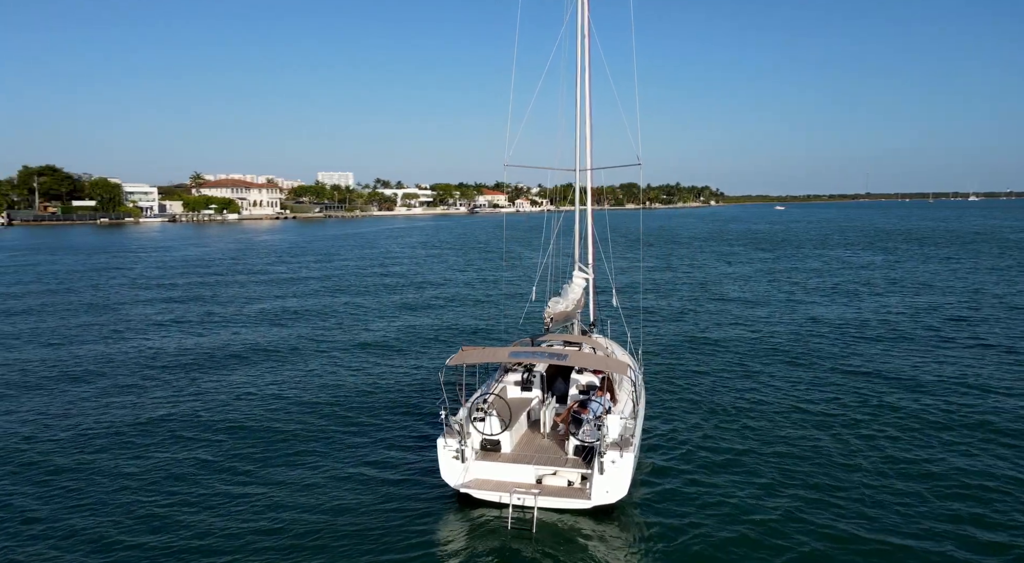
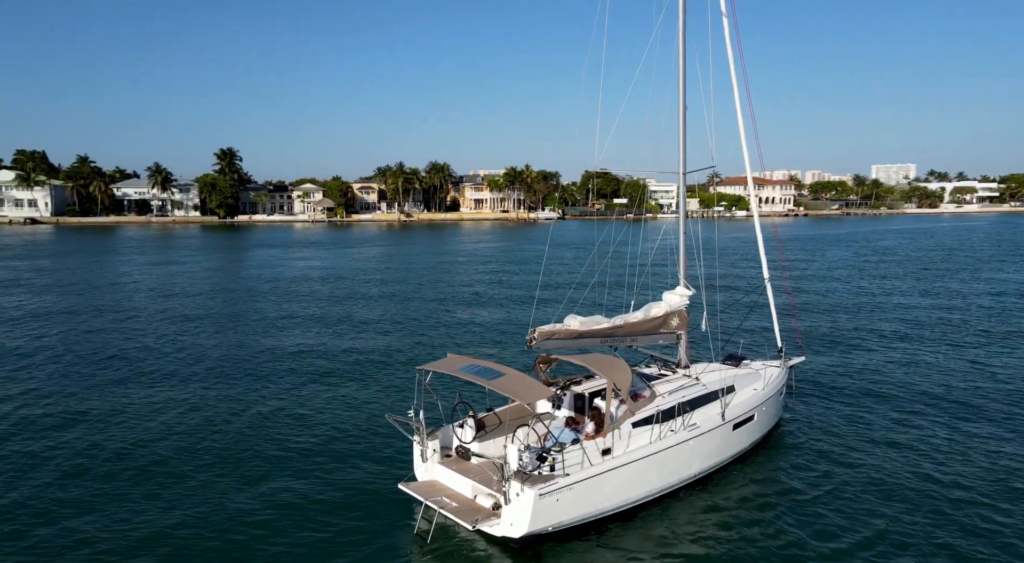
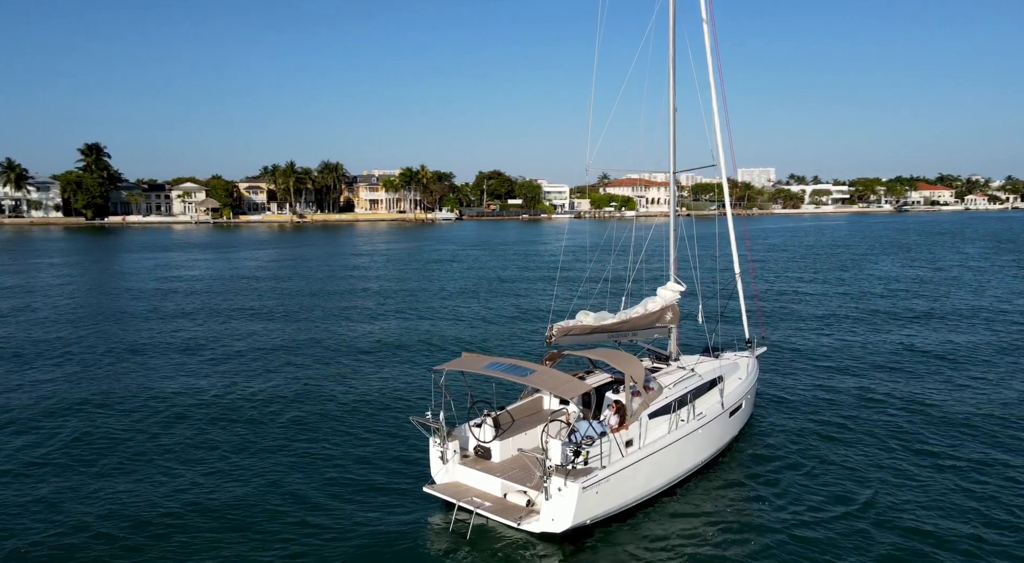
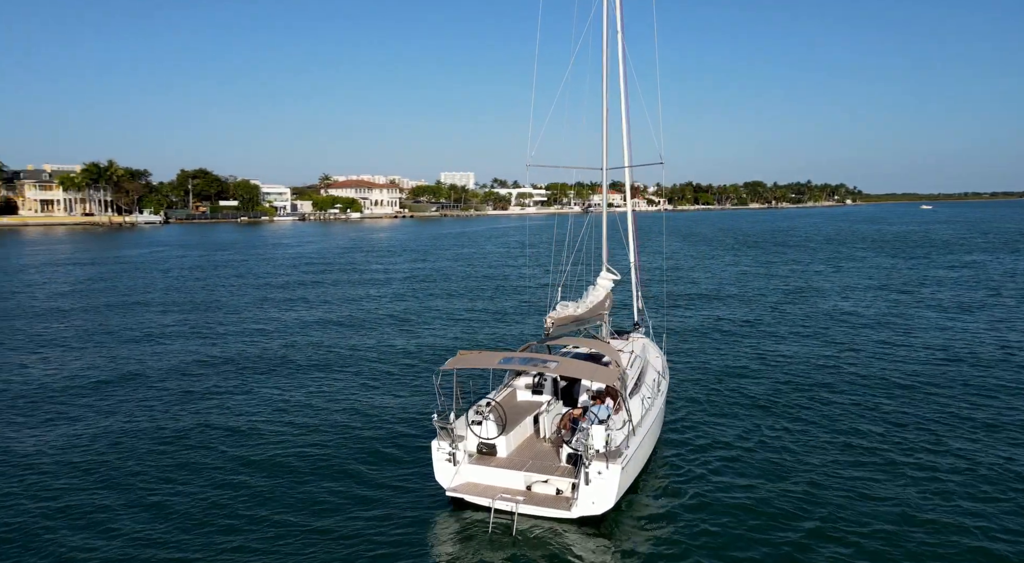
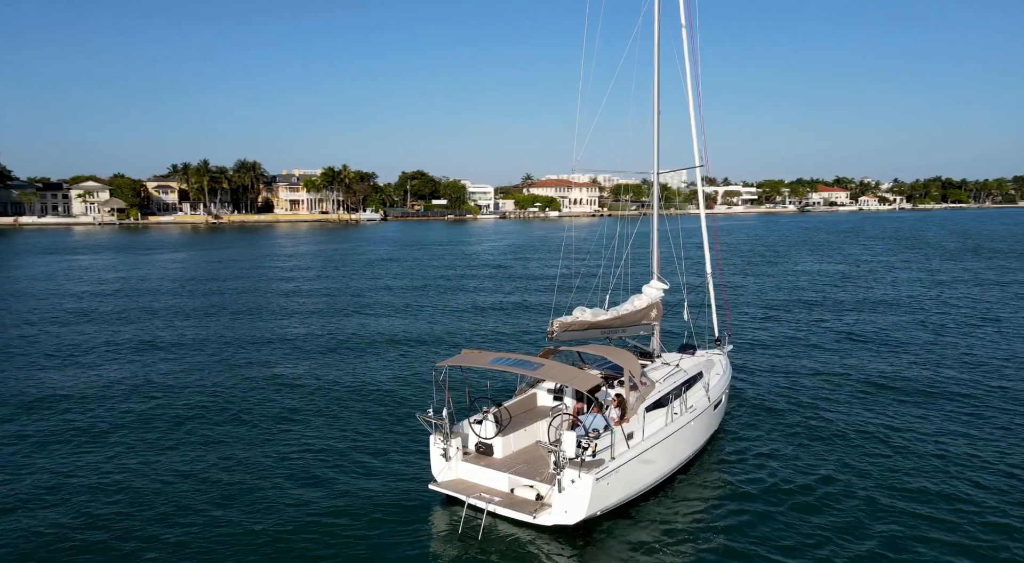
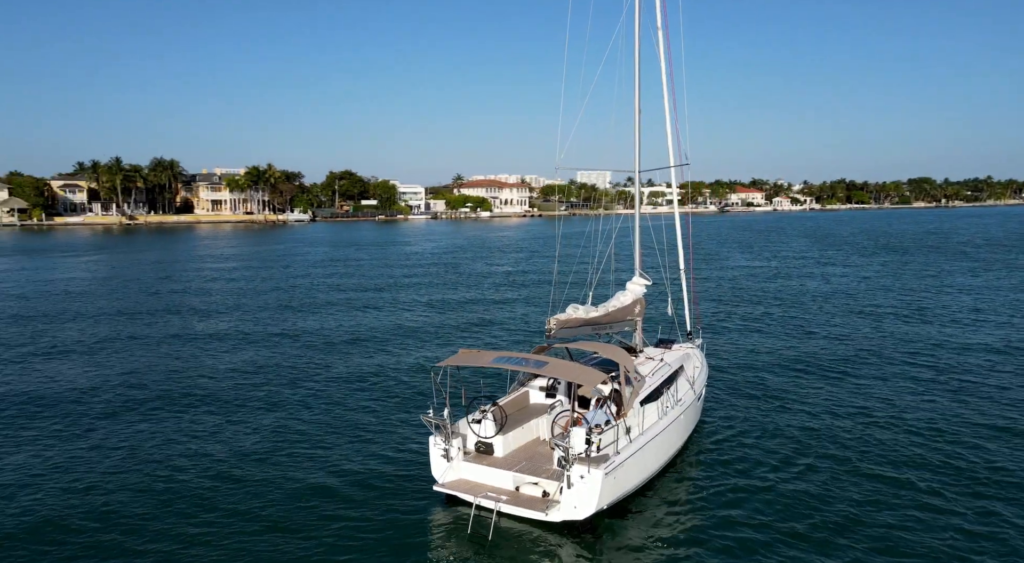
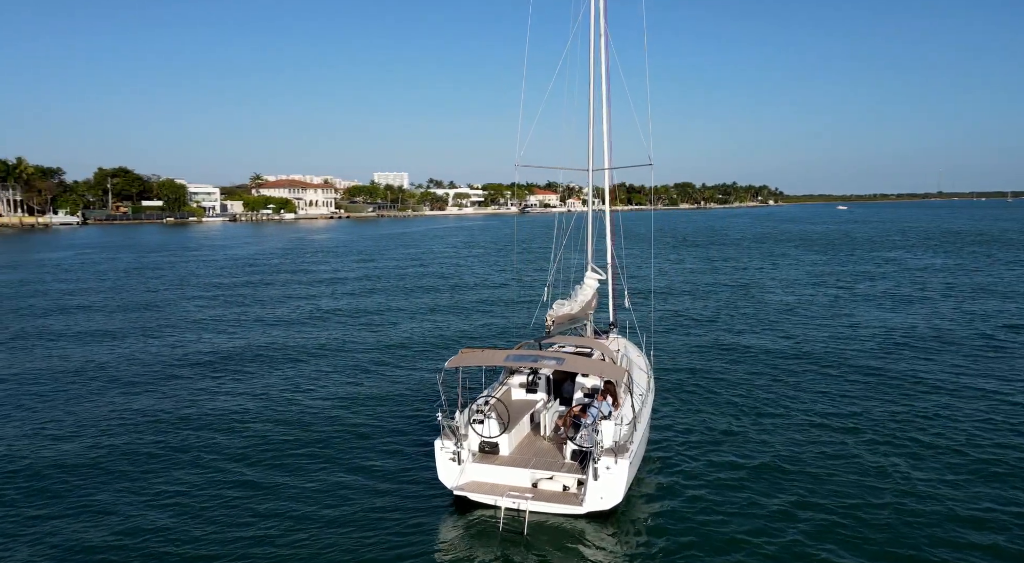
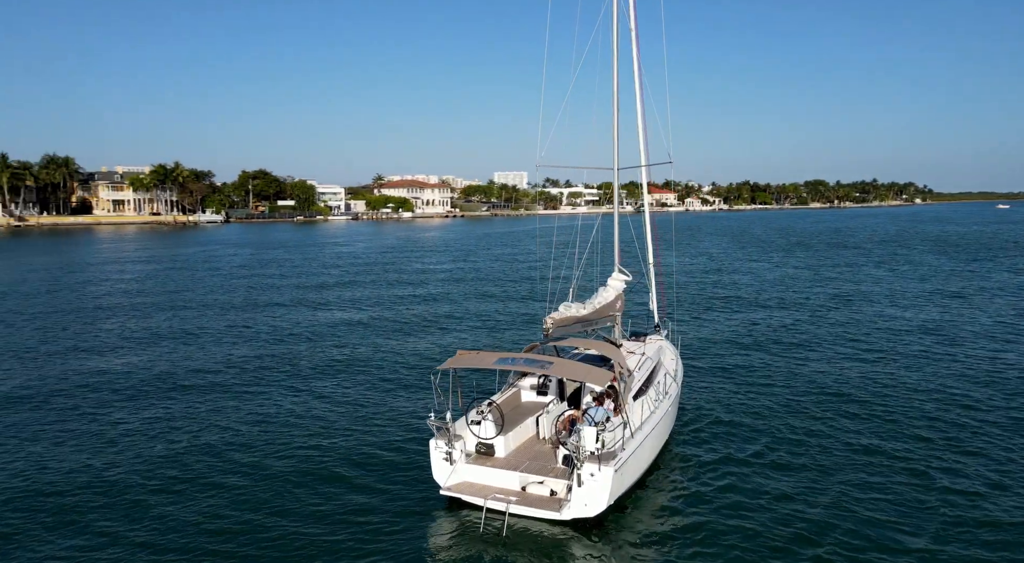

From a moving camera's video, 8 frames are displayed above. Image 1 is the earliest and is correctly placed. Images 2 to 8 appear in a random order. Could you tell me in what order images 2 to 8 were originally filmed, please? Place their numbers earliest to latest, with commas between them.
7, 4, 8, 6, 5, 3, 2
